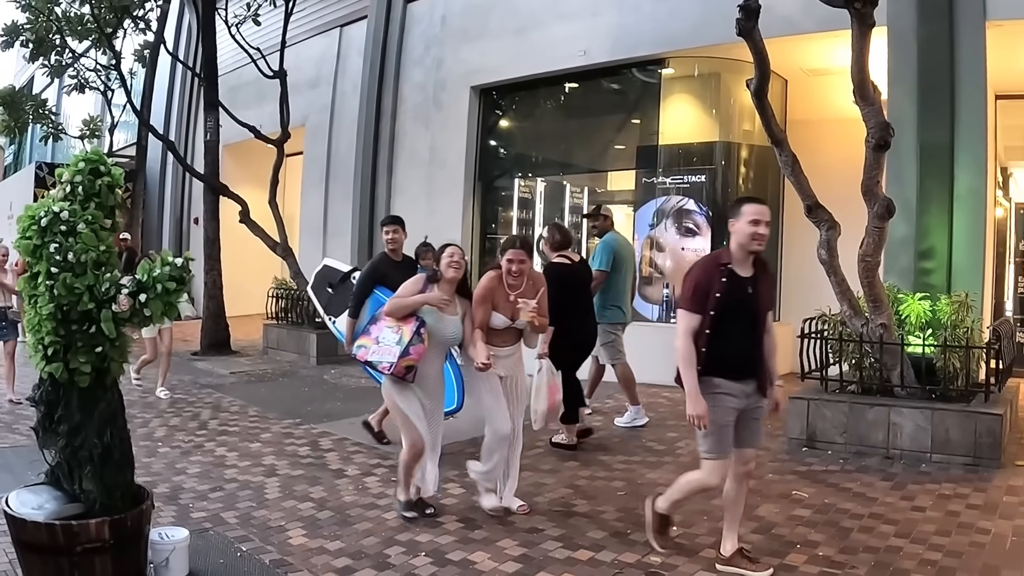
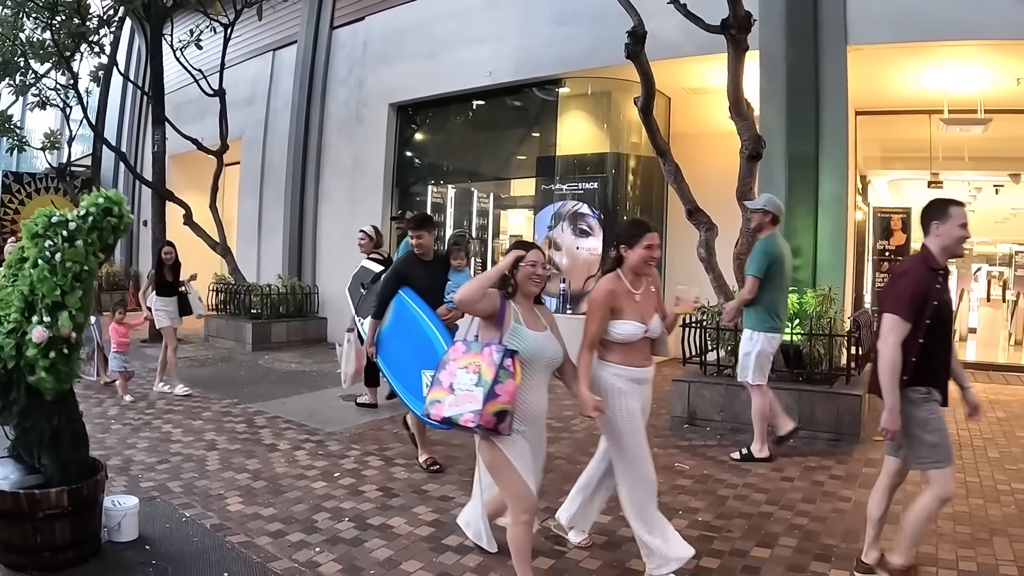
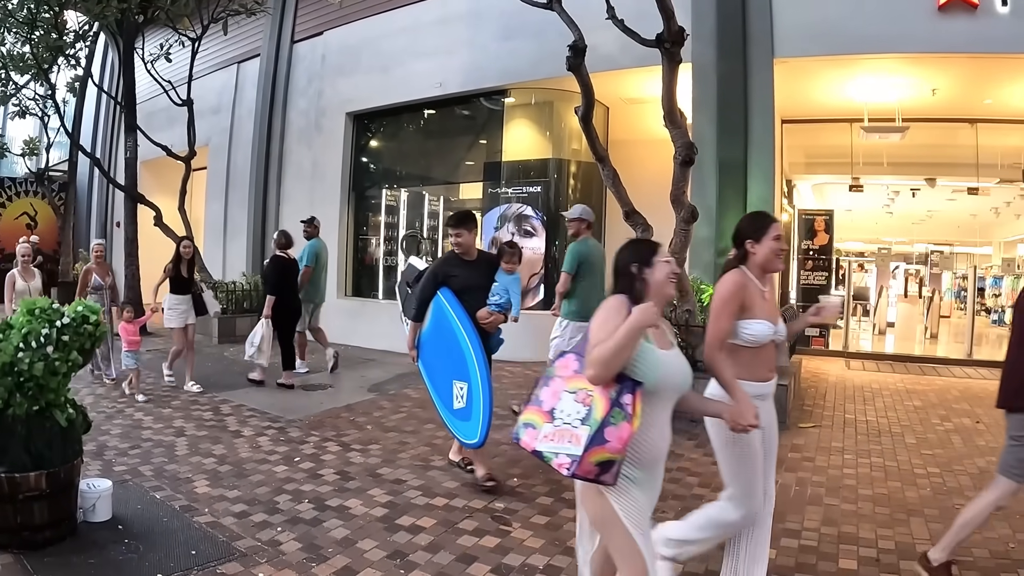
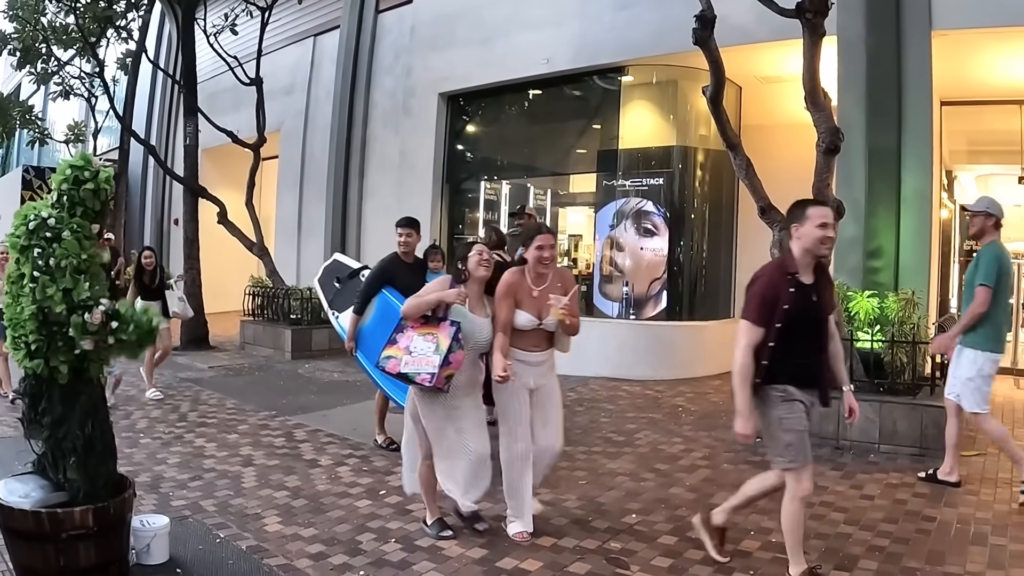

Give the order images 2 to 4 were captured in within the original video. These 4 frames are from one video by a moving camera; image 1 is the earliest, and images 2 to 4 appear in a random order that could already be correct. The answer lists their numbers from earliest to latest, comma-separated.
4, 2, 3
